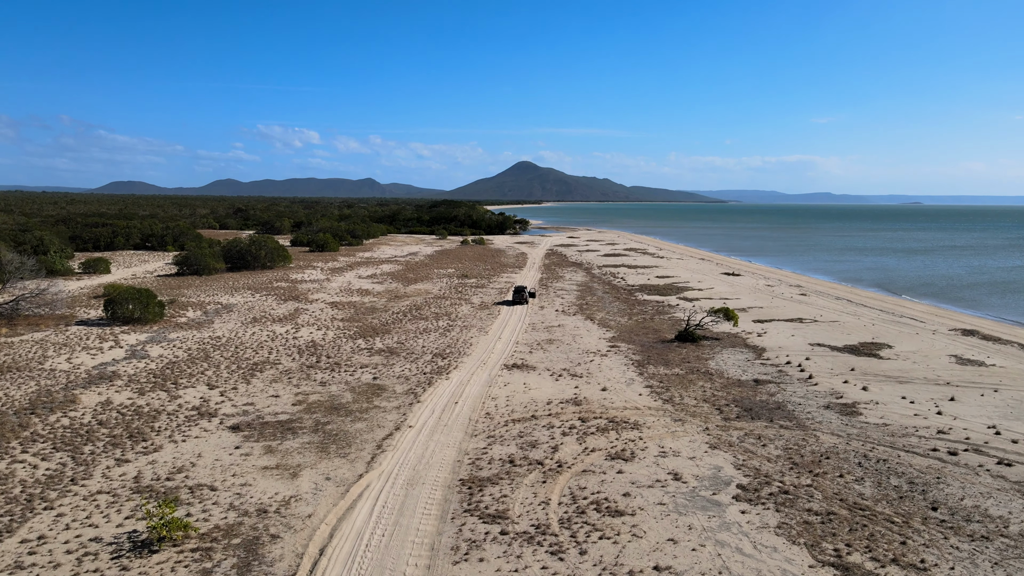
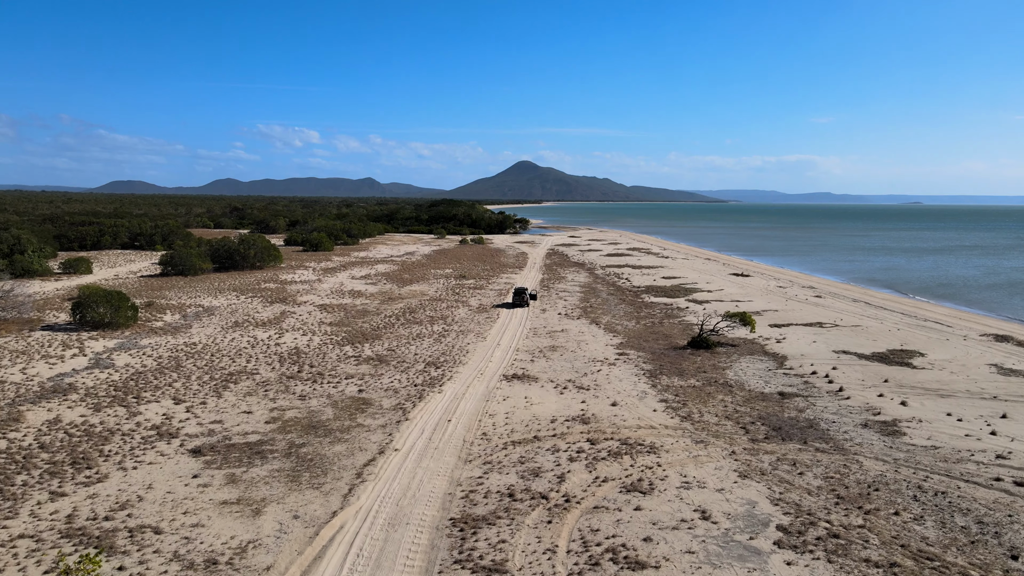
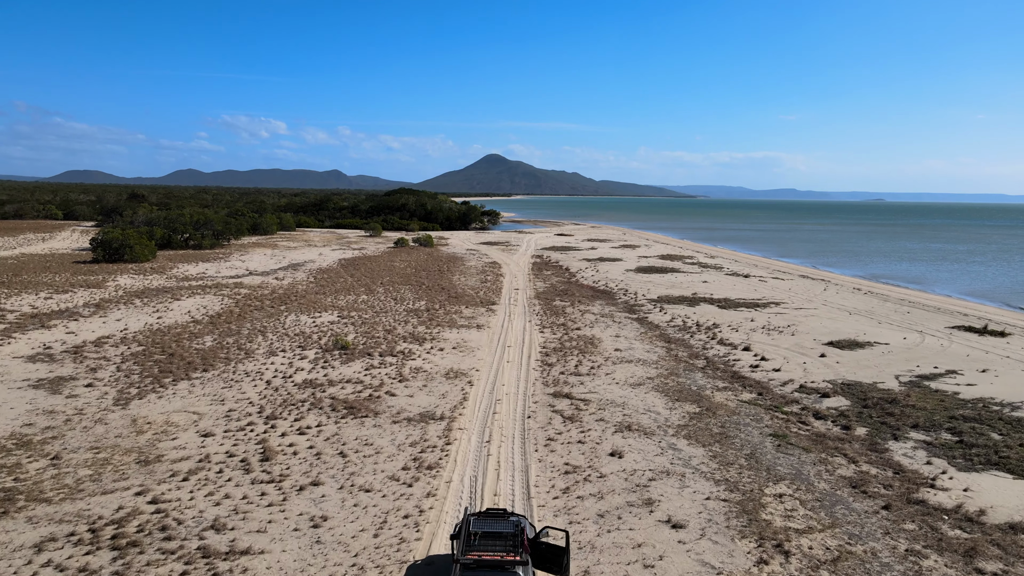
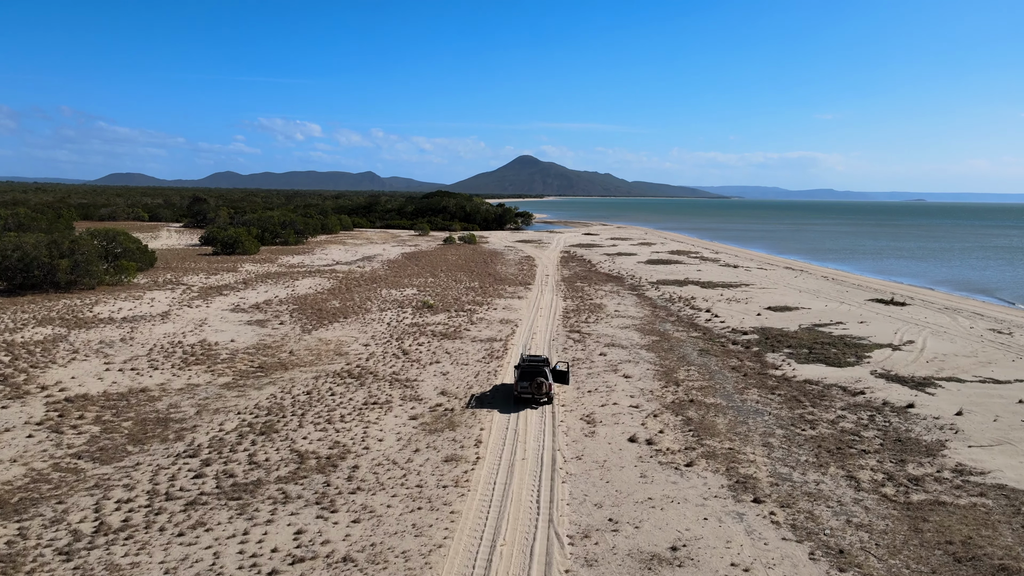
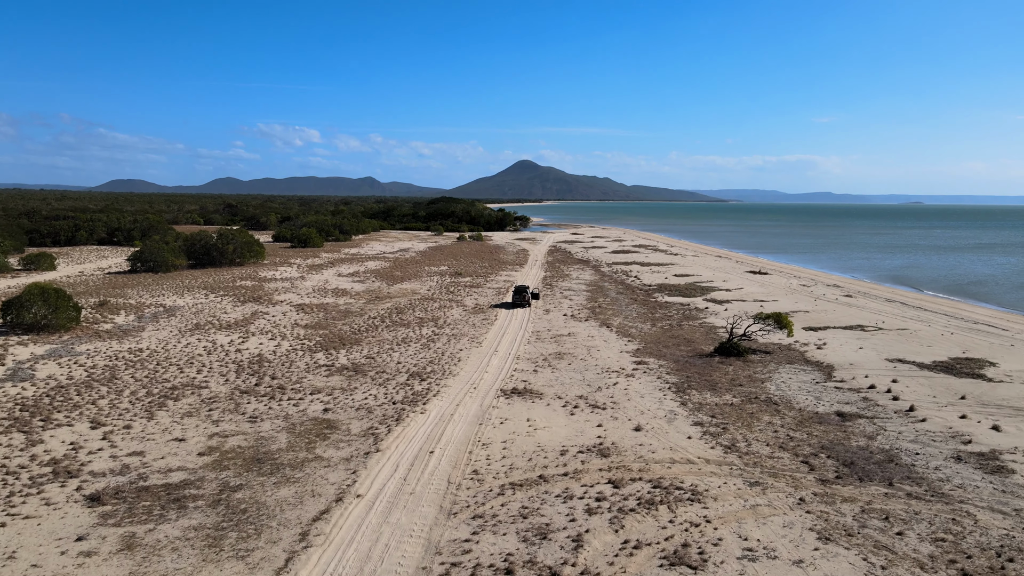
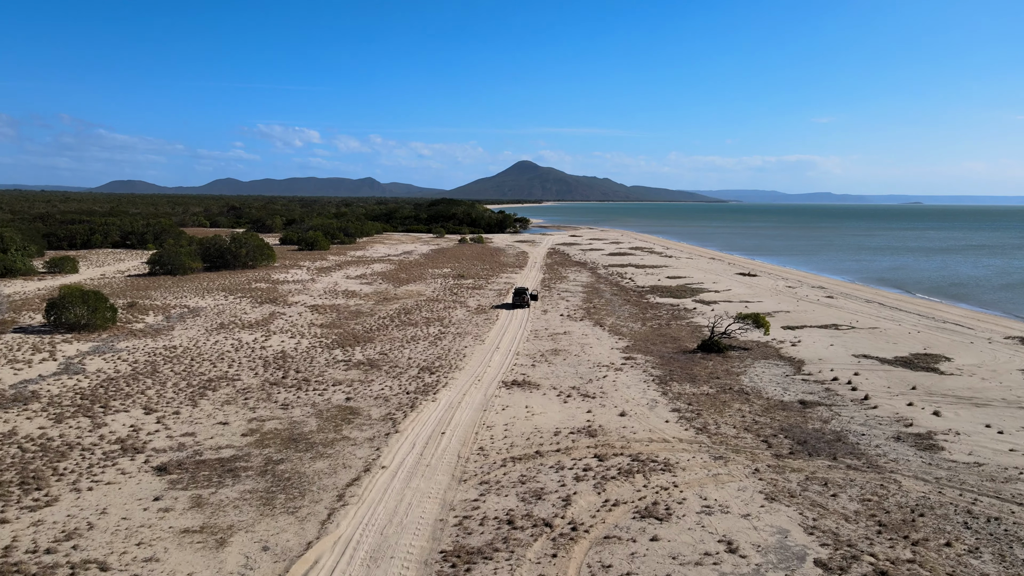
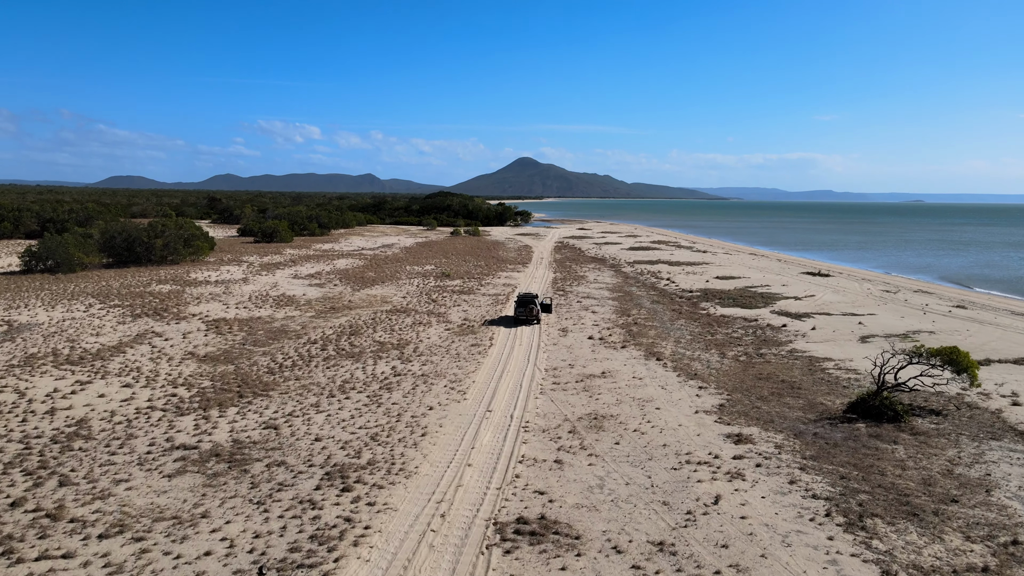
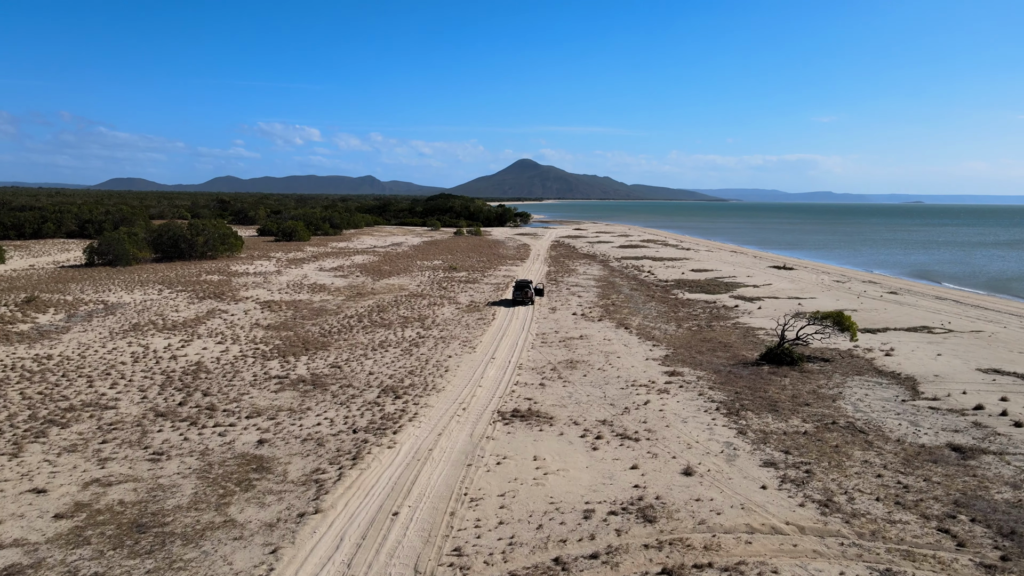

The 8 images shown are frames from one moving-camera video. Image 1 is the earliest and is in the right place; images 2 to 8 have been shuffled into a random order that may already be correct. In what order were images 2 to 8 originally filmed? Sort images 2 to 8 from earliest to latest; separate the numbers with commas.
2, 6, 5, 8, 7, 4, 3
